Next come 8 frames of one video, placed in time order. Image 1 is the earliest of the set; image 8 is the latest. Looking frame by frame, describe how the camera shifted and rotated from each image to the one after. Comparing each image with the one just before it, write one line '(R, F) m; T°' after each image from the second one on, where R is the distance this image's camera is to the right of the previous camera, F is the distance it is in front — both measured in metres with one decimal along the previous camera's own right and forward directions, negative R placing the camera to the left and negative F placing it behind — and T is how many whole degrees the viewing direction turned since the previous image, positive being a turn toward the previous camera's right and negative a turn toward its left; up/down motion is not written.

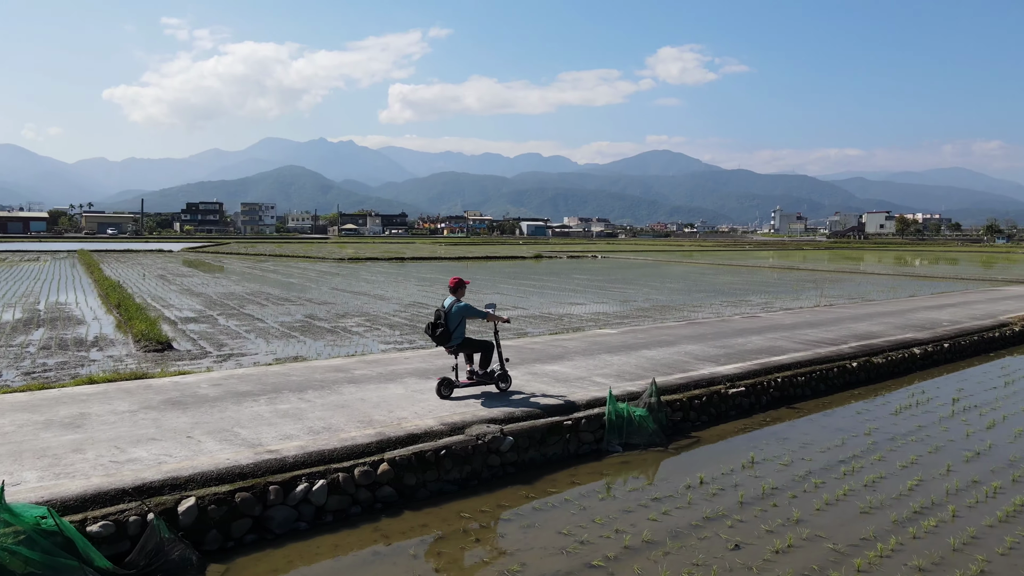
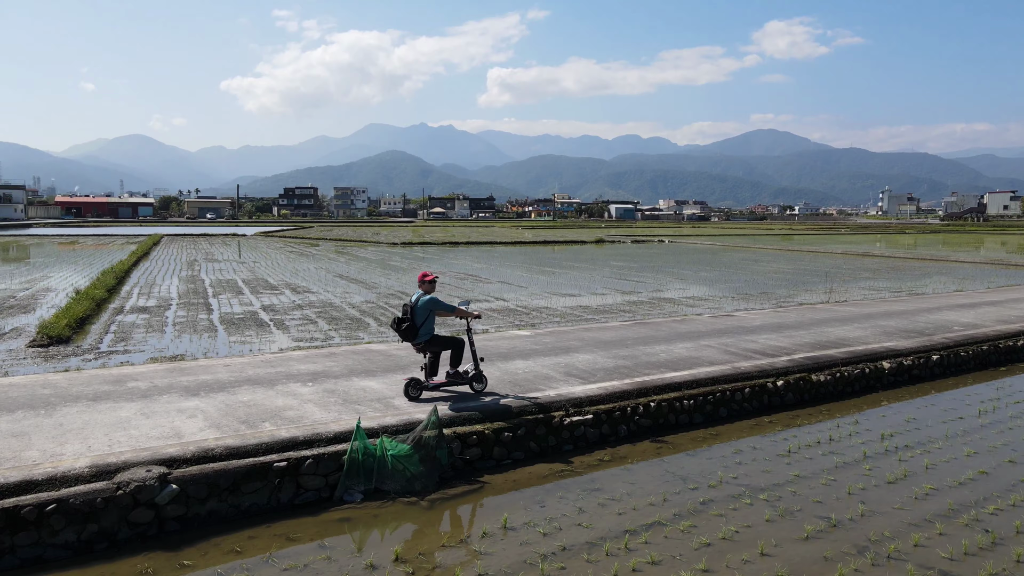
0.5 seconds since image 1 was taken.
(+2.5, +1.5) m; -7°
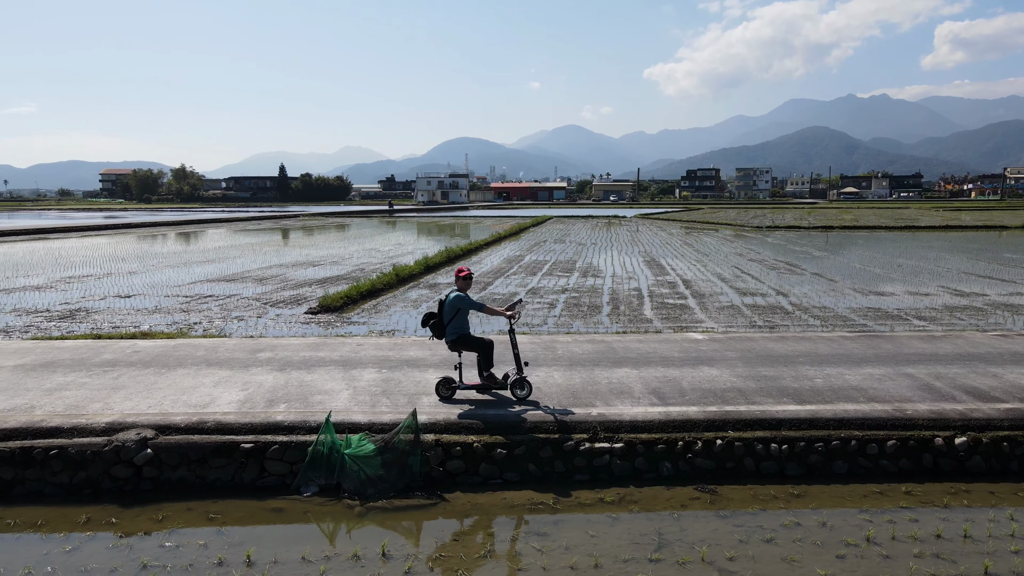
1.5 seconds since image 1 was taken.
(+2.6, +1.4) m; -30°
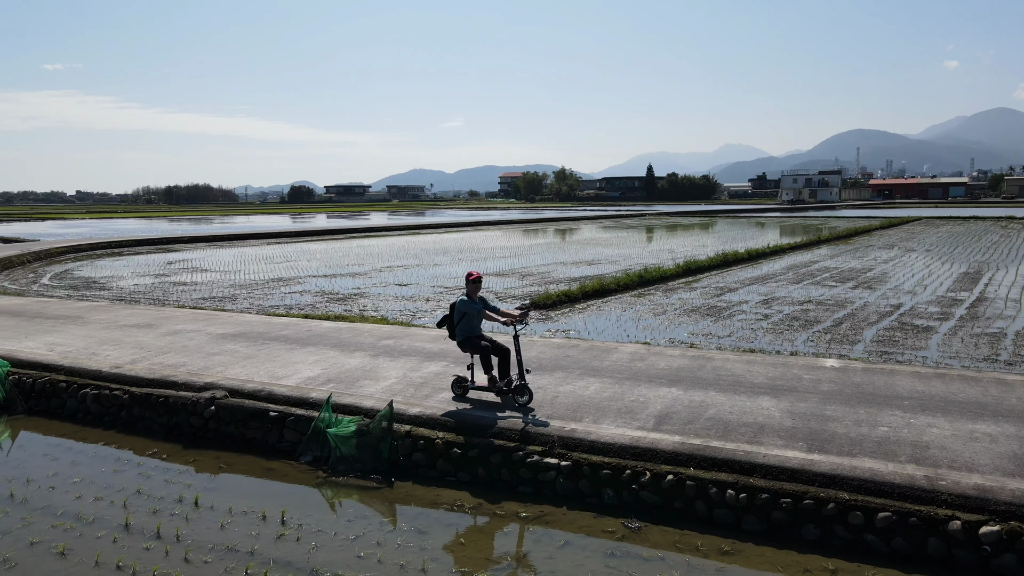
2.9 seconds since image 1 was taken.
(+2.7, +0.6) m; -28°
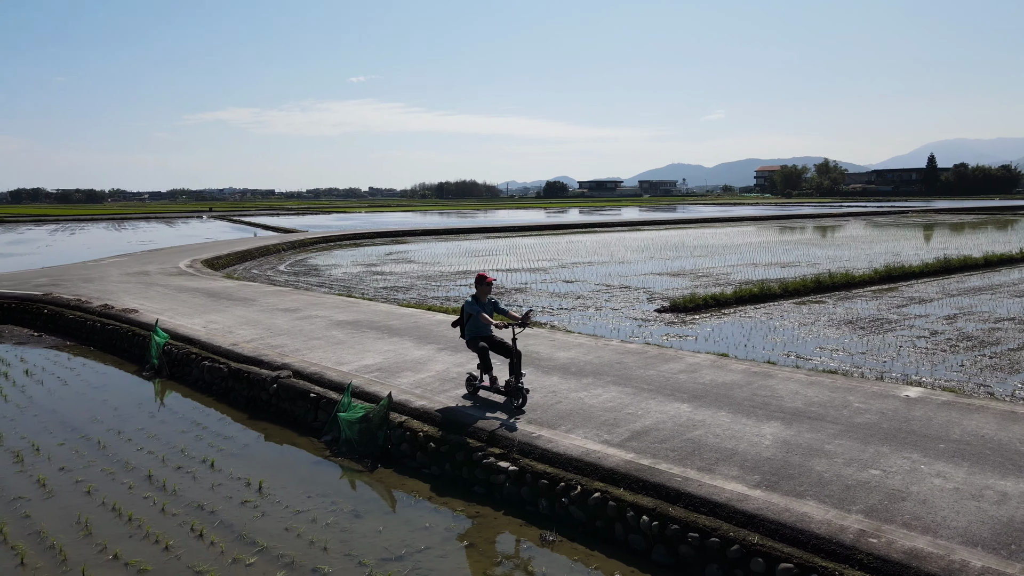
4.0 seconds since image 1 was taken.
(+1.9, +0.3) m; -19°
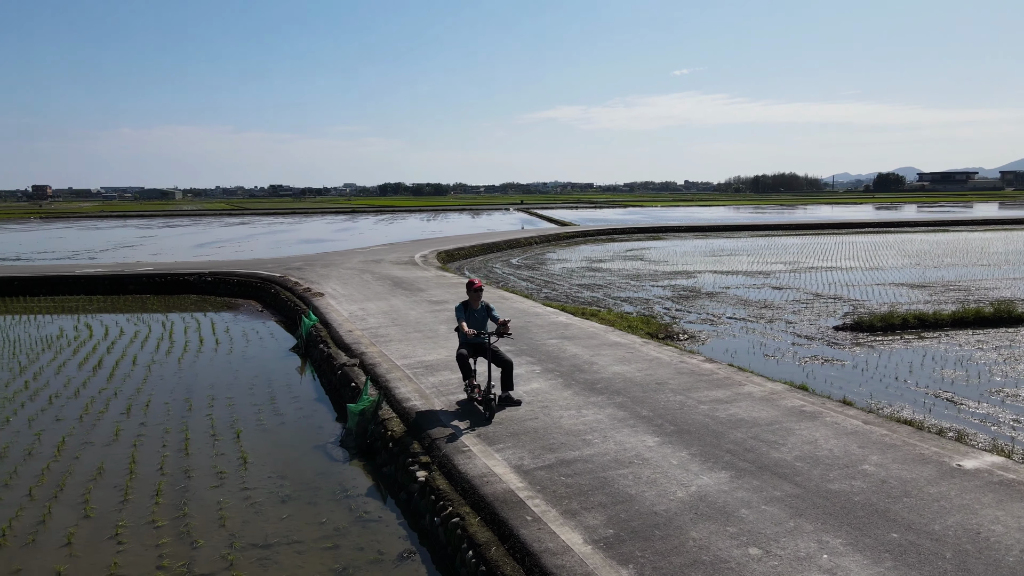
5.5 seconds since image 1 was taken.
(+2.5, +0.7) m; -23°
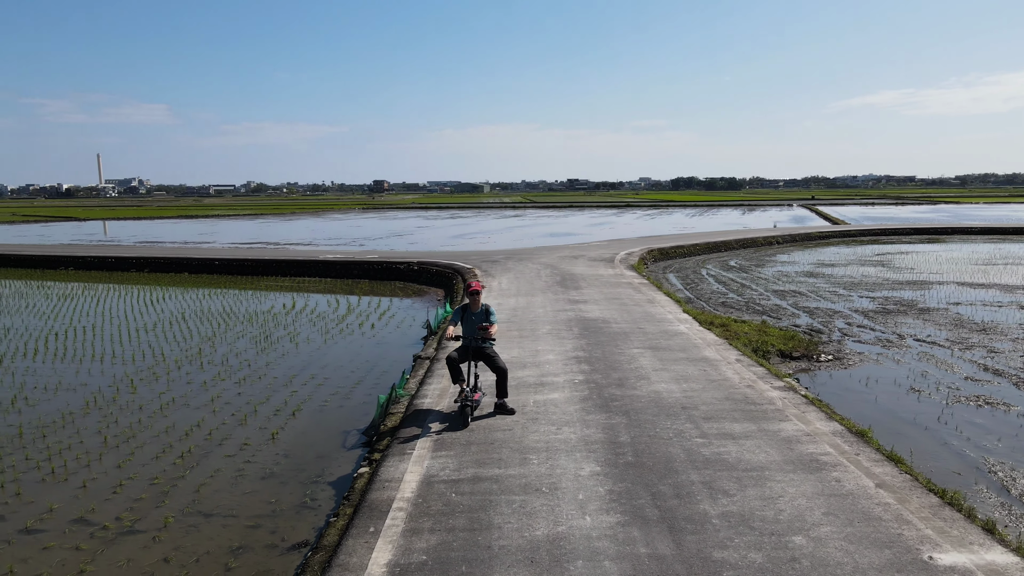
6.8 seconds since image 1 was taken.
(+2.2, +0.6) m; -22°
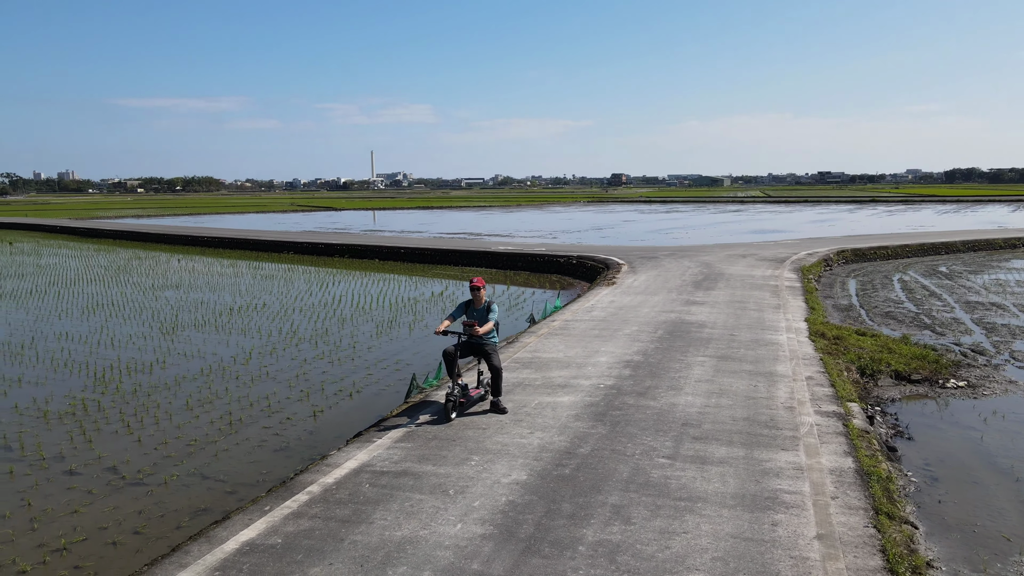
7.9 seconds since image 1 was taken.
(+1.8, +0.4) m; -18°
